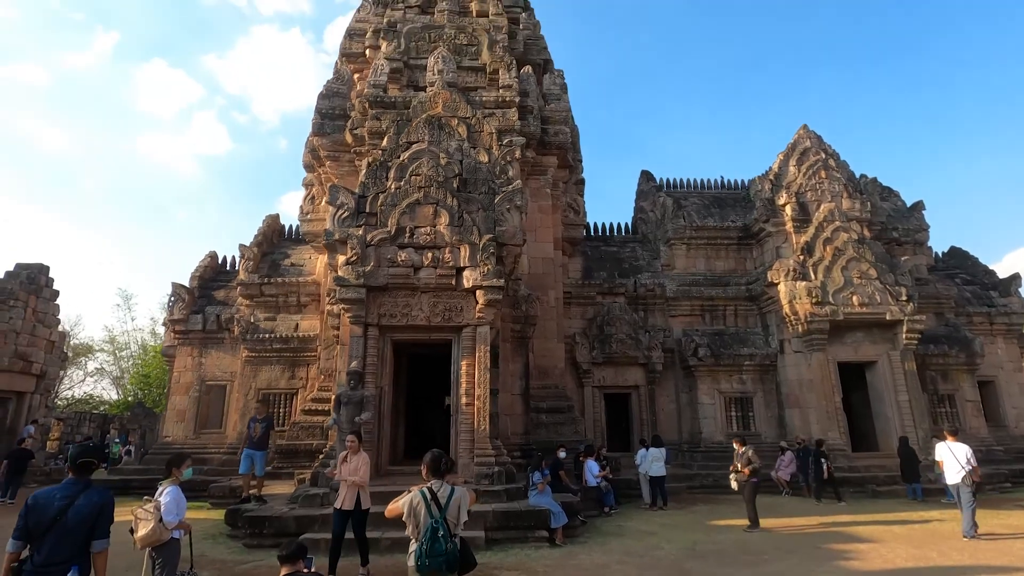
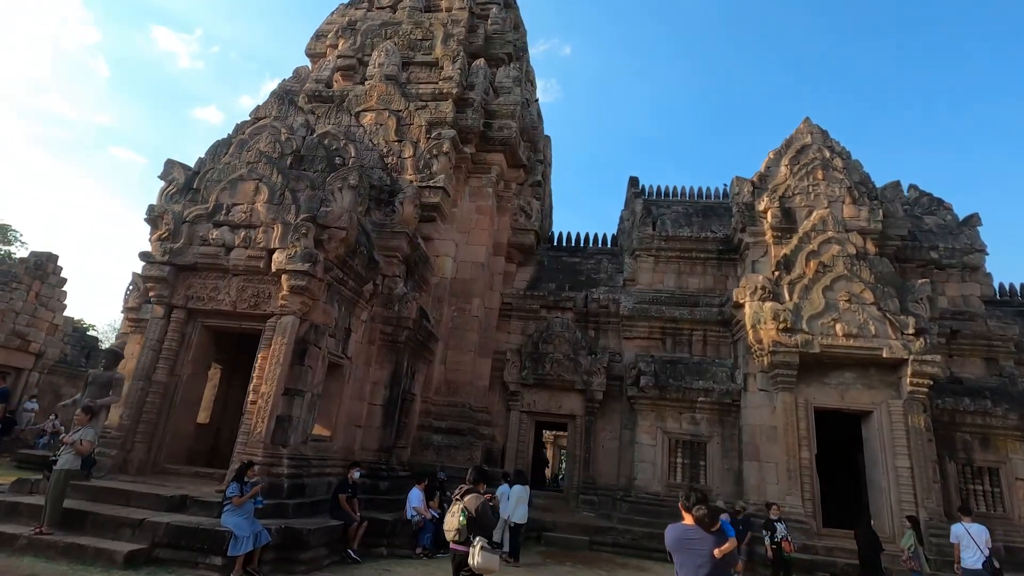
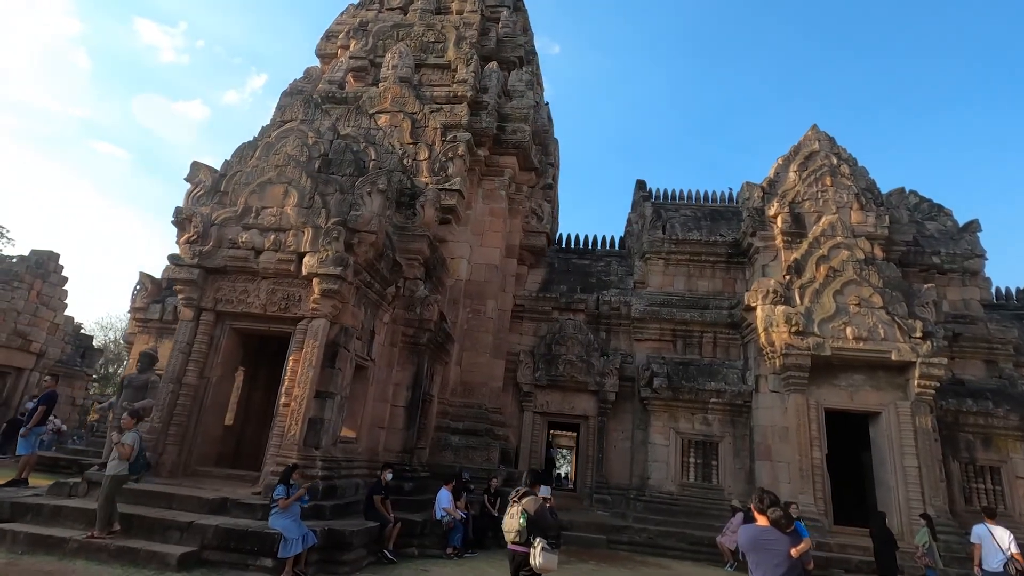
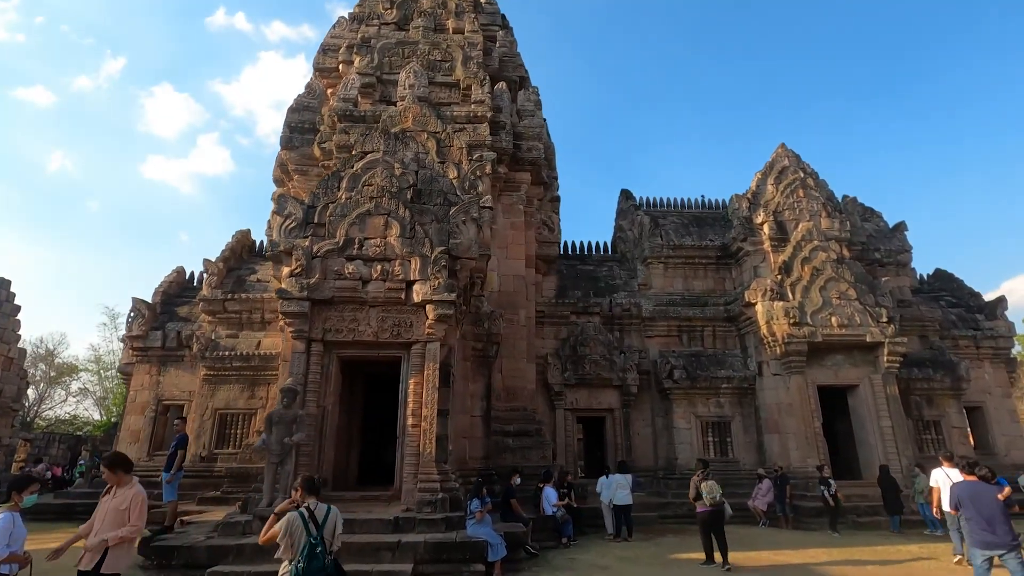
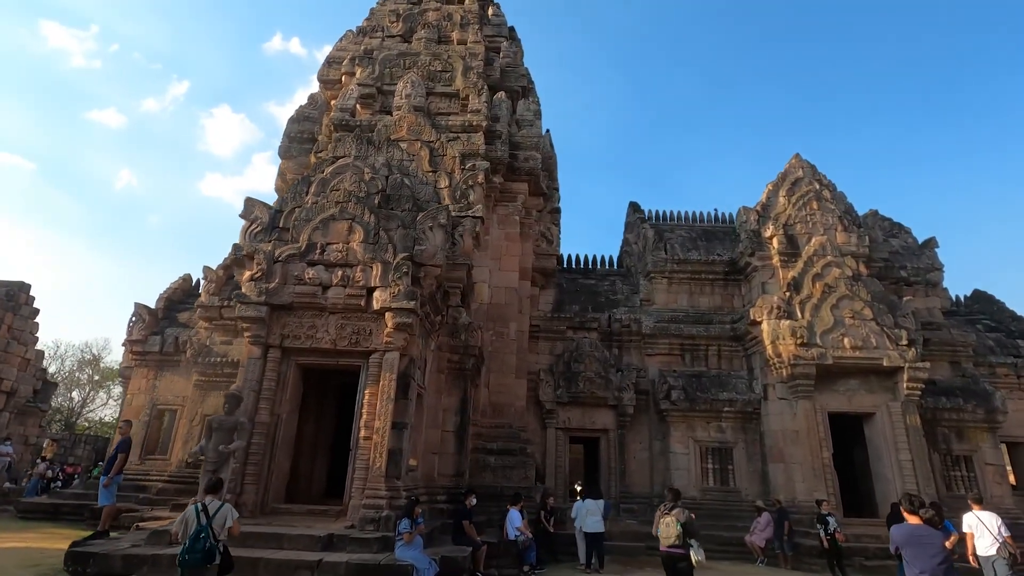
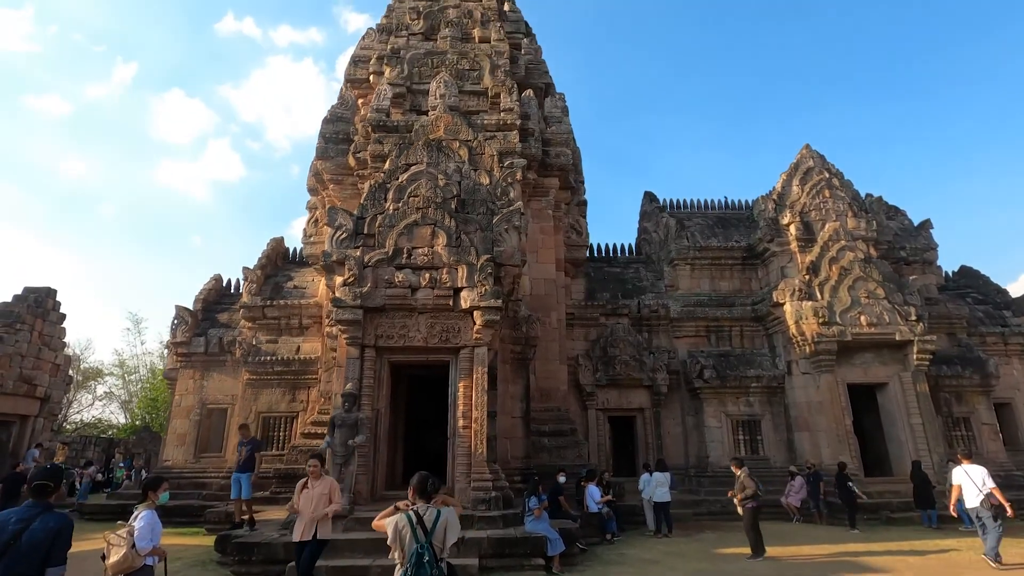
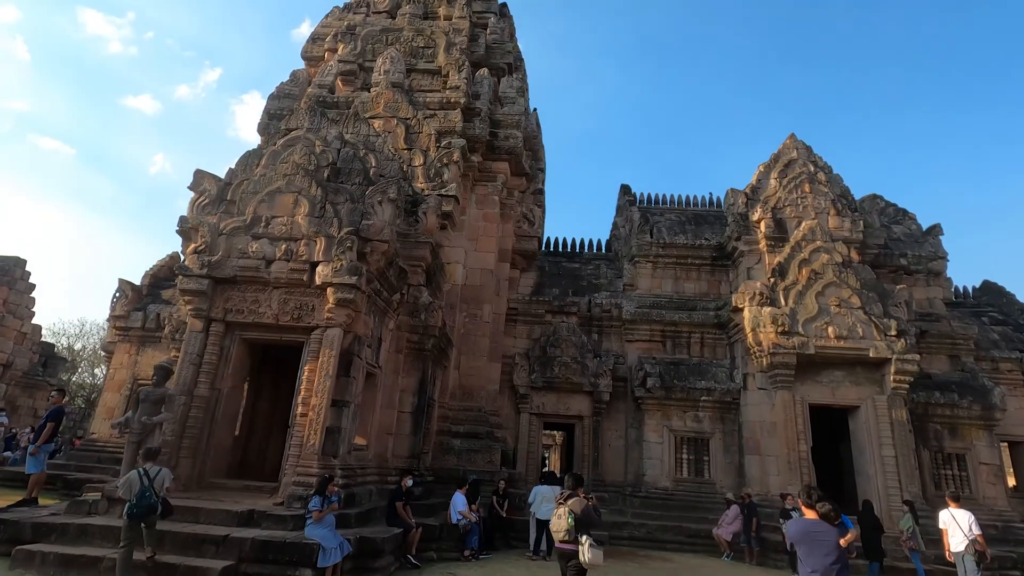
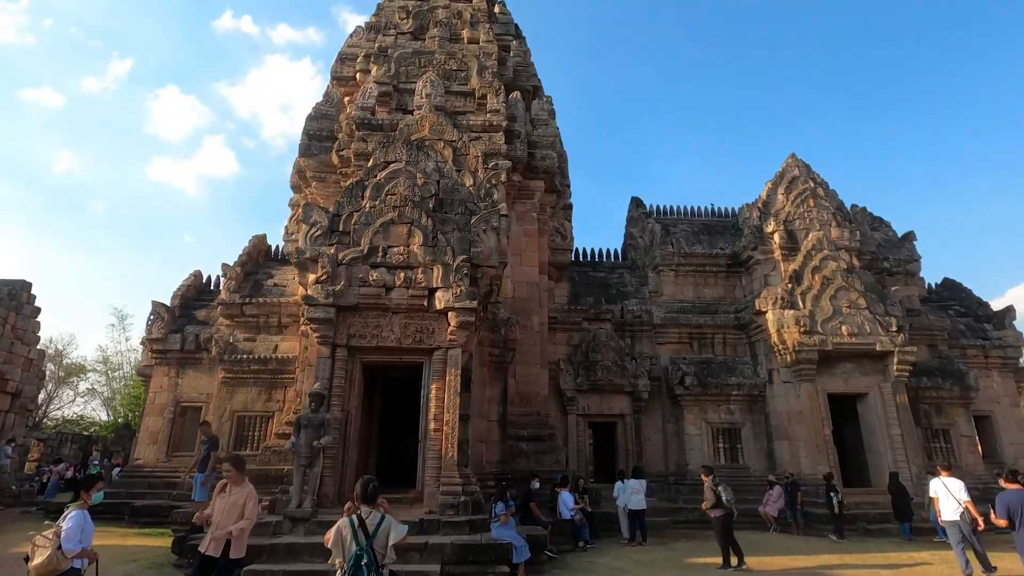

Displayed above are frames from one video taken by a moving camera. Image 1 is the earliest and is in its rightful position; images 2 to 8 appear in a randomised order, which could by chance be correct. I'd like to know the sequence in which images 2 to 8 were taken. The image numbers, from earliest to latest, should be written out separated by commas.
6, 8, 4, 5, 7, 3, 2
